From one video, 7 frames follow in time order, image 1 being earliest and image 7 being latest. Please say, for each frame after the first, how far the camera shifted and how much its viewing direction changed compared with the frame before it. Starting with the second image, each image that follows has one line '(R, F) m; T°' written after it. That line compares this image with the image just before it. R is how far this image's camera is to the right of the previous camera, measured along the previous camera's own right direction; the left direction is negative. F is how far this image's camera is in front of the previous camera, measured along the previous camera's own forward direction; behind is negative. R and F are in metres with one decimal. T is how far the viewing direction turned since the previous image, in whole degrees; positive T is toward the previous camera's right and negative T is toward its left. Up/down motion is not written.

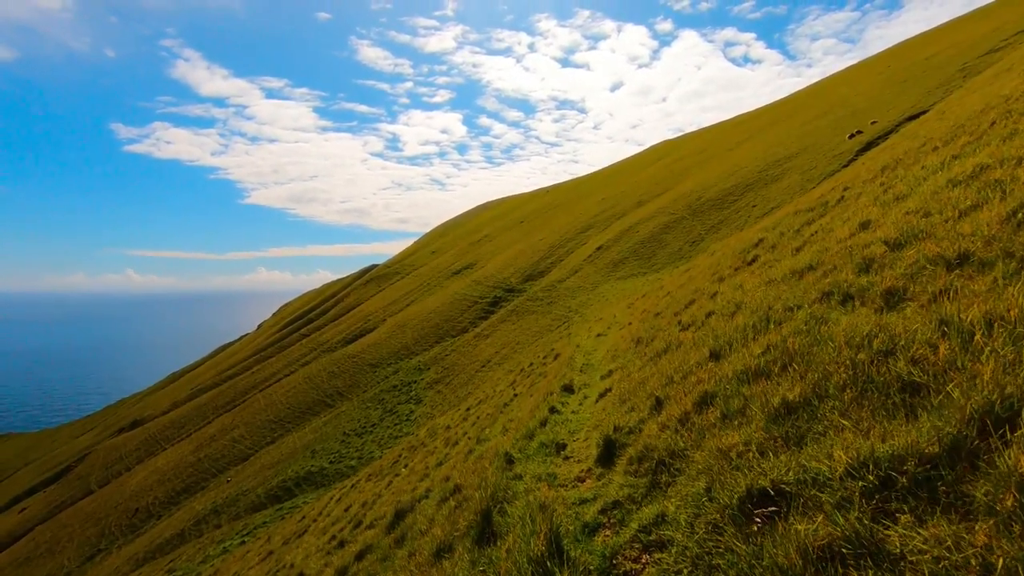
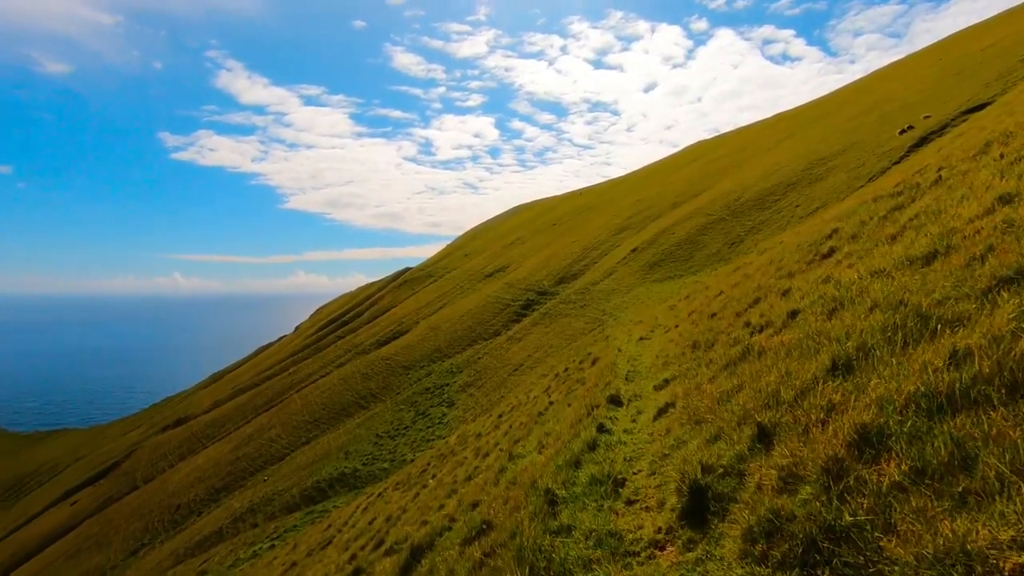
(-0.8, +0.1) m; -3°
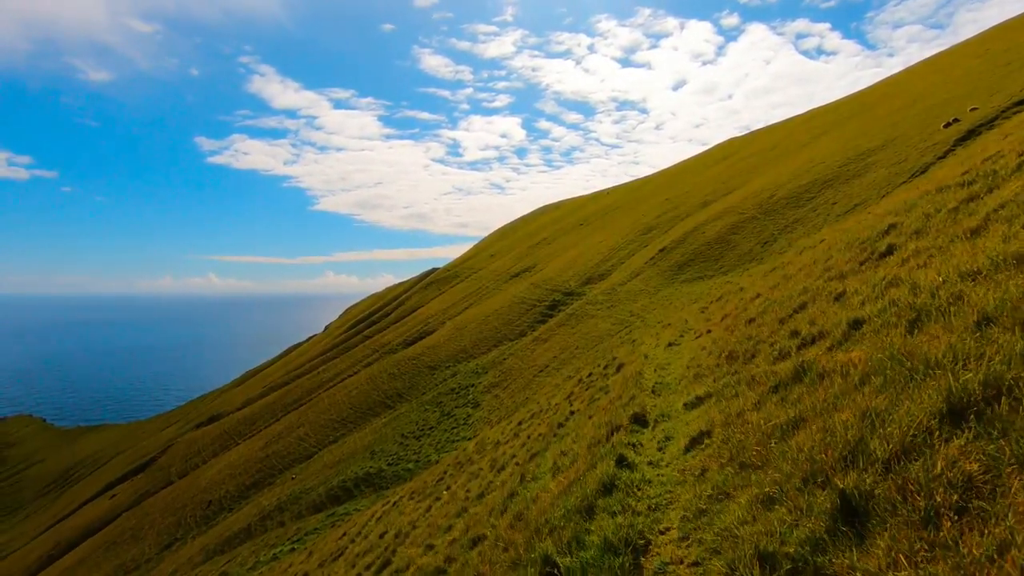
(-0.6, +0.2) m; -2°
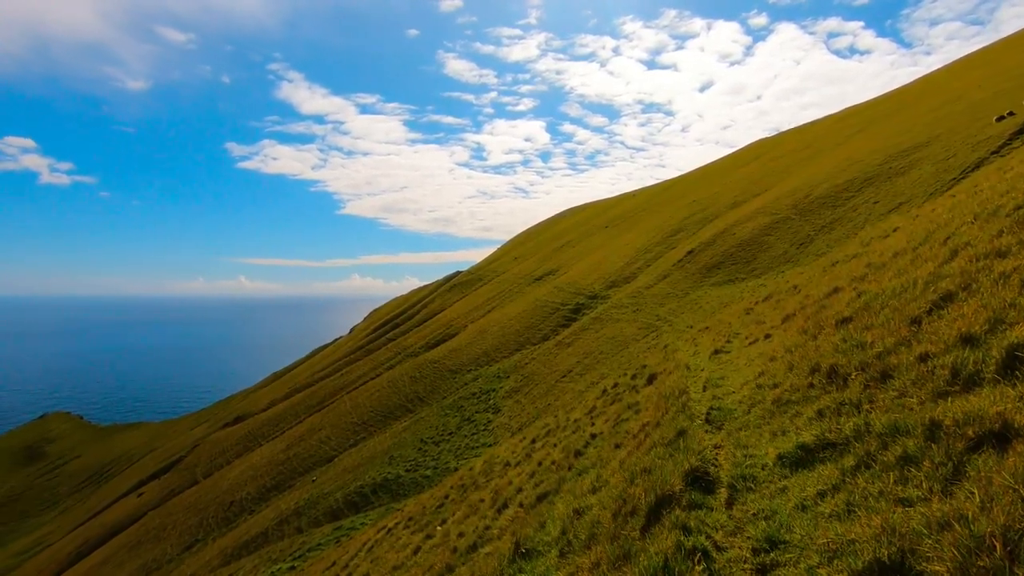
(-0.5, +0.3) m; -2°
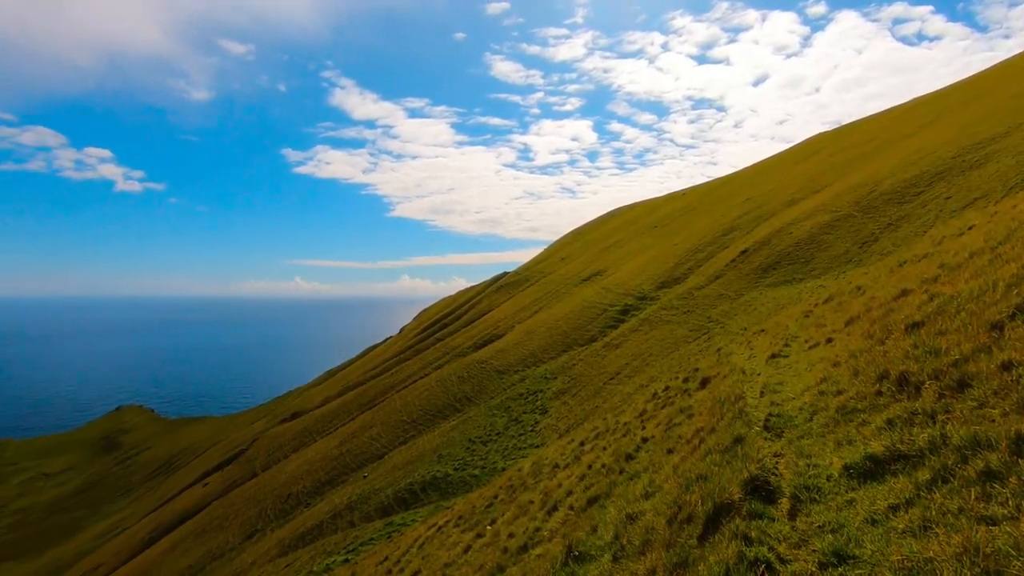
(-1.2, 0.0) m; -4°
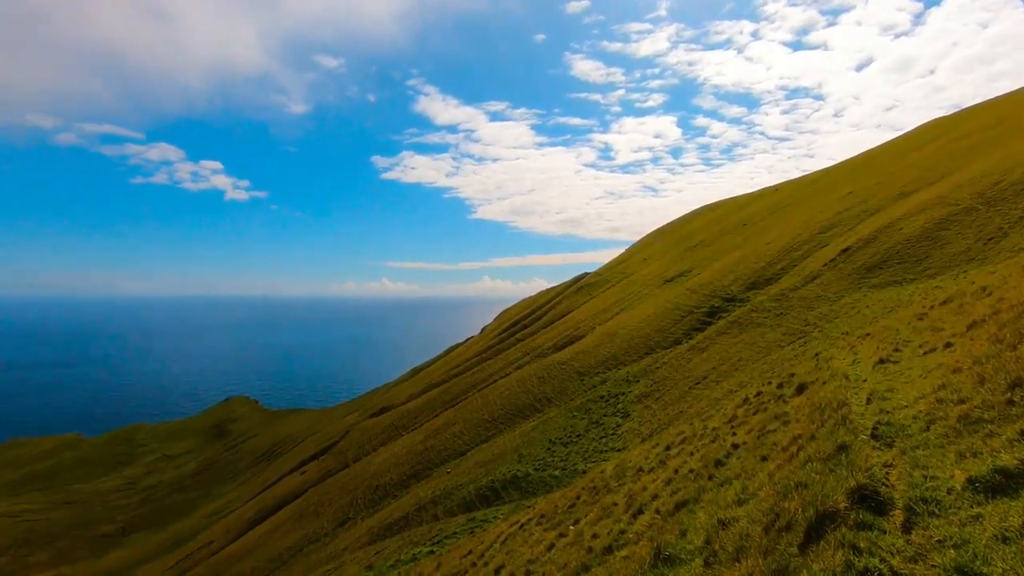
(-2.1, -0.1) m; -6°
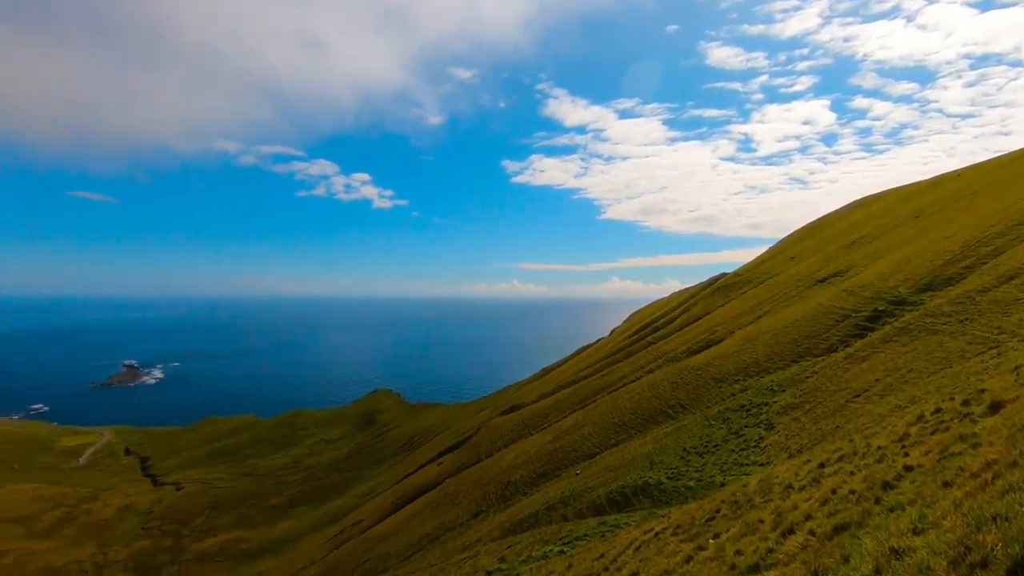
(-3.6, -0.4) m; -10°
